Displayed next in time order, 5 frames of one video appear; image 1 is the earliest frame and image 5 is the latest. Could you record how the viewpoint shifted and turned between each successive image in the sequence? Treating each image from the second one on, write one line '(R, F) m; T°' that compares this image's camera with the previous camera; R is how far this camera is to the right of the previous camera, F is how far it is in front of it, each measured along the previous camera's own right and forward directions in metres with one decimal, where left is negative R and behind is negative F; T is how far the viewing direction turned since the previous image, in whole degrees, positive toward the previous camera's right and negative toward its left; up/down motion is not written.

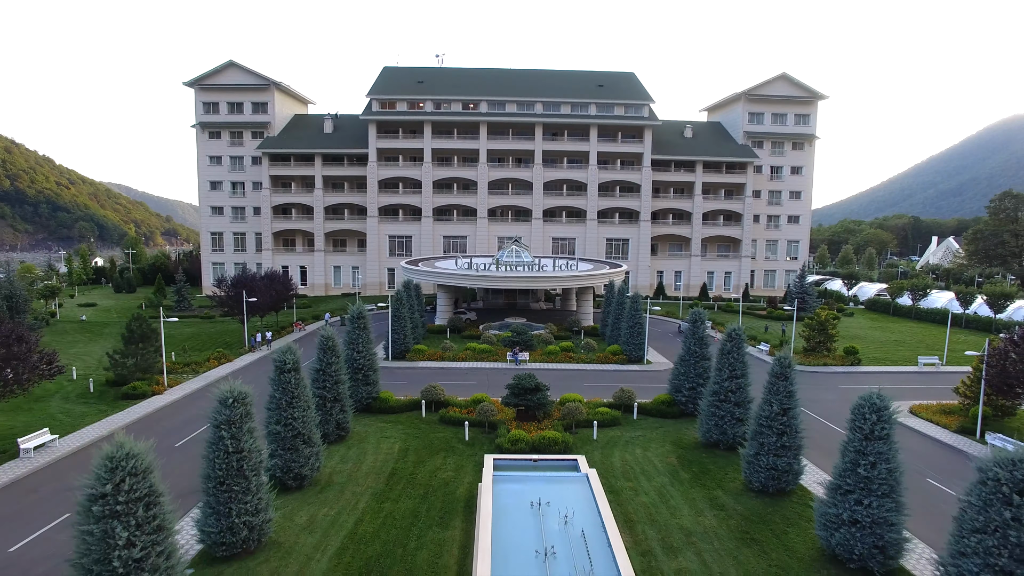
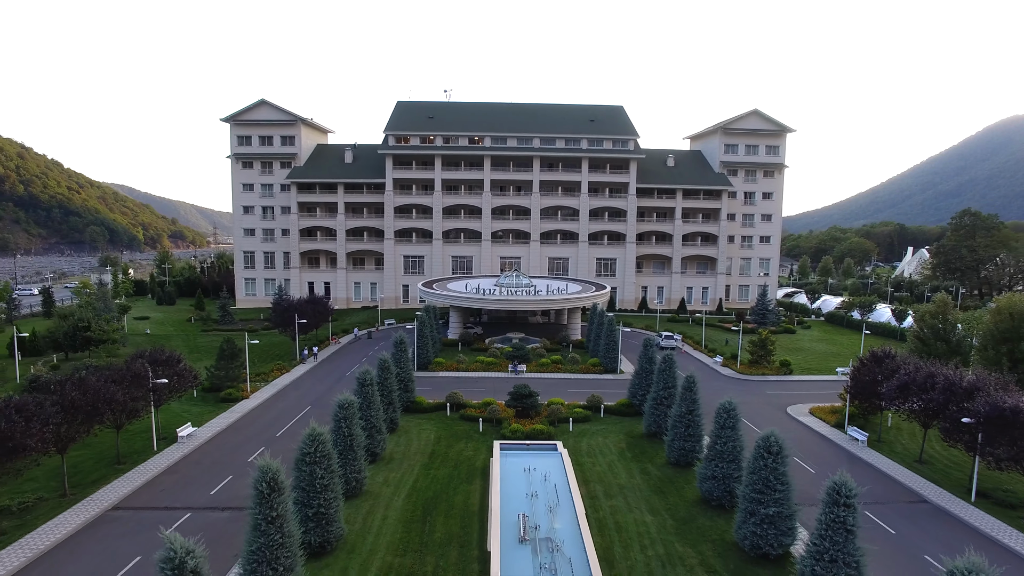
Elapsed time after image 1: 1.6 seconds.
(0.0, -7.0) m; 0°
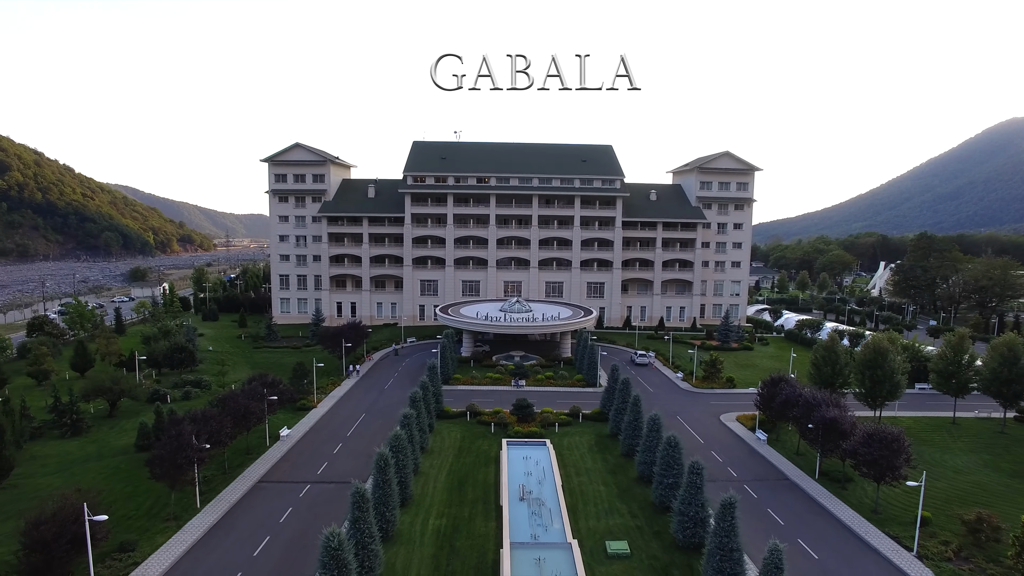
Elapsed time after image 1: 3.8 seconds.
(-0.1, -9.4) m; 0°
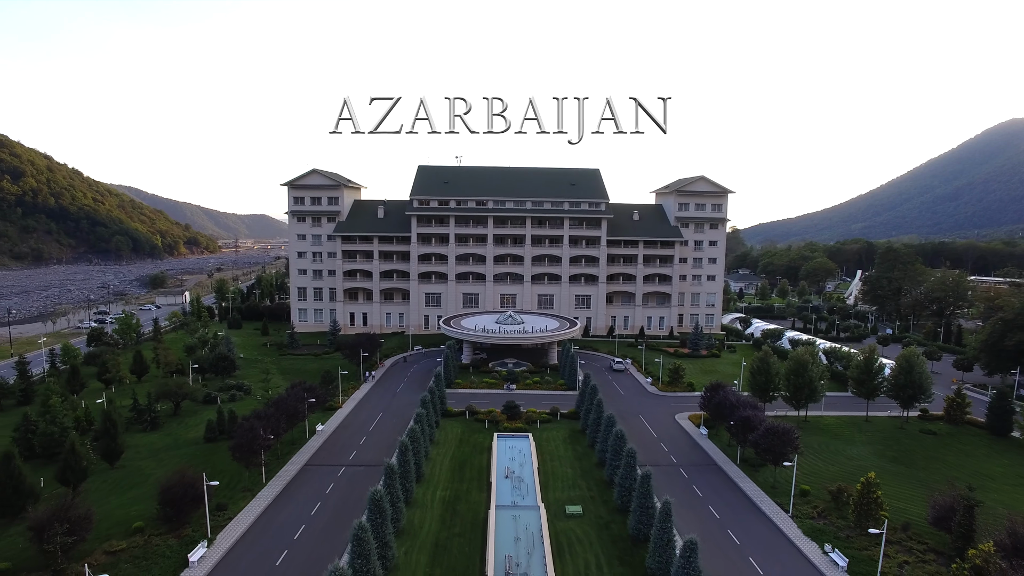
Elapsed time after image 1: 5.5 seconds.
(+0.9, -7.8) m; 0°
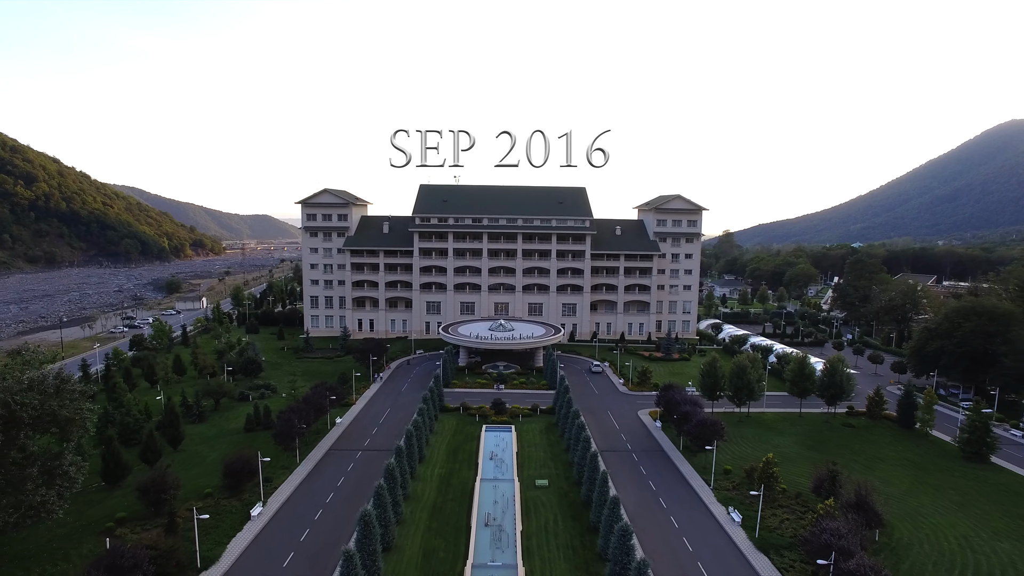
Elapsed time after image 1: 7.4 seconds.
(+1.4, -7.9) m; 0°
